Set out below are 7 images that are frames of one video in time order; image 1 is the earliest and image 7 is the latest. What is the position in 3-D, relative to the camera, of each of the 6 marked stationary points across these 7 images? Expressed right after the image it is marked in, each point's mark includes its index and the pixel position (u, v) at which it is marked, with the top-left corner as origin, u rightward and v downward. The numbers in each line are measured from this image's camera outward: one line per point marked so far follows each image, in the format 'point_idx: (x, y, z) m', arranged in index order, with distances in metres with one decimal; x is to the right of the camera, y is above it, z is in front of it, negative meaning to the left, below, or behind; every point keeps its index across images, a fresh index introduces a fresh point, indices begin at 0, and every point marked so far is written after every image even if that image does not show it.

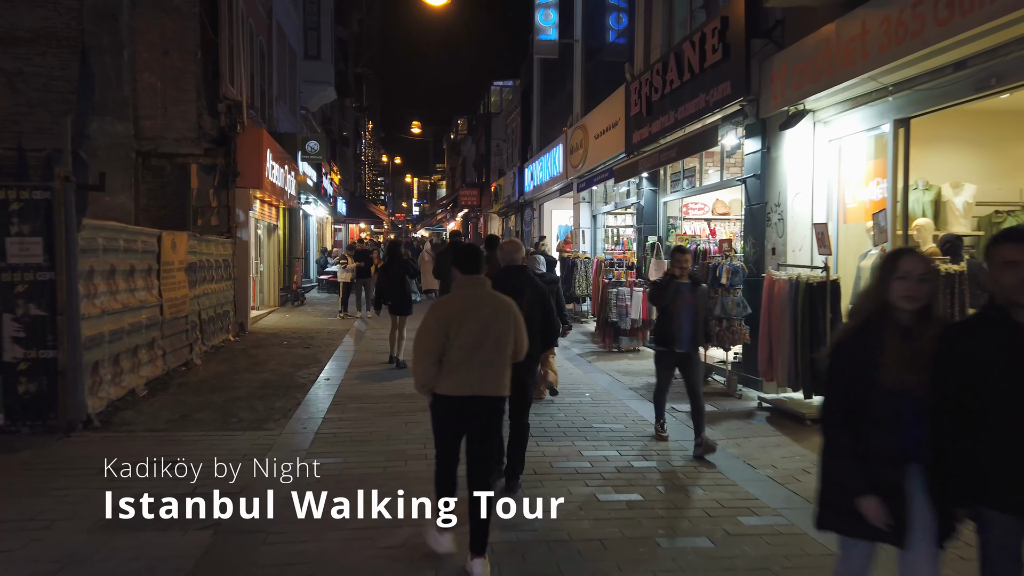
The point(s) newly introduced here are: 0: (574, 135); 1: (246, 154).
0: (+1.2, +3.0, +15.5) m
1: (-4.4, +2.2, +13.1) m
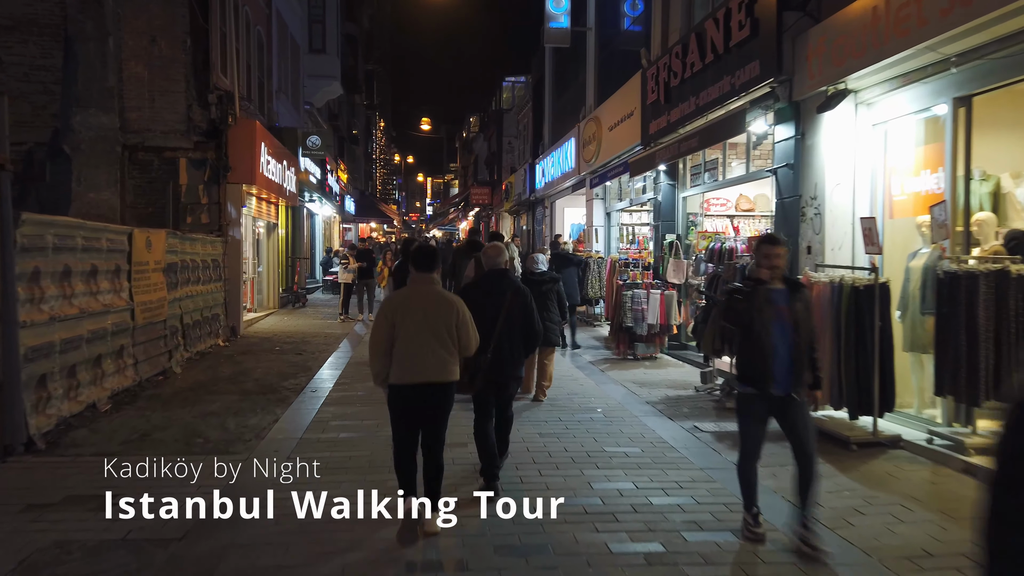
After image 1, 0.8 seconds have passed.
0: (+1.4, +3.0, +14.7) m
1: (-4.3, +2.2, +12.4) m
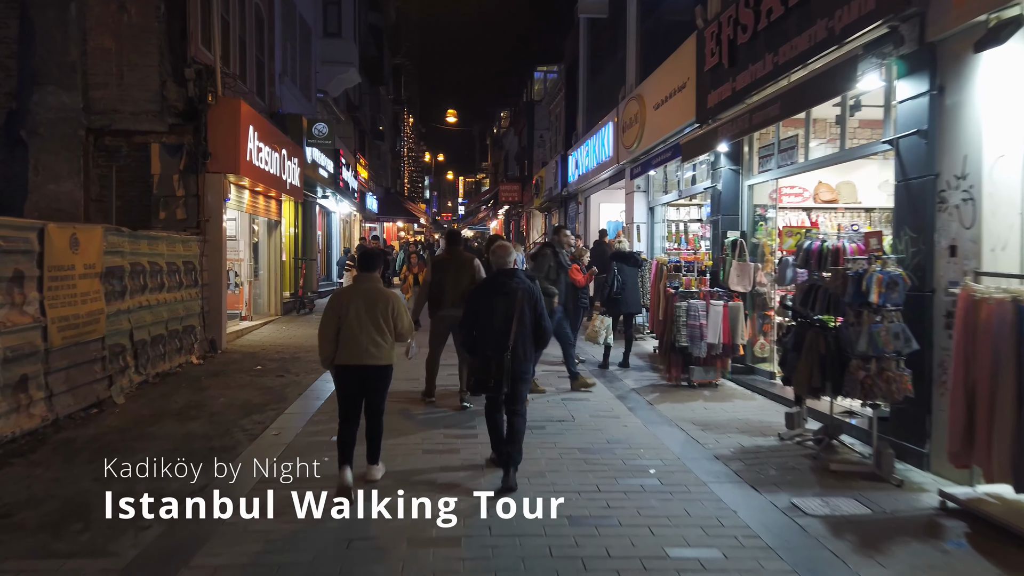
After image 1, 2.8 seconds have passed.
0: (+1.9, +2.9, +12.7) m
1: (-3.9, +2.1, +10.6) m
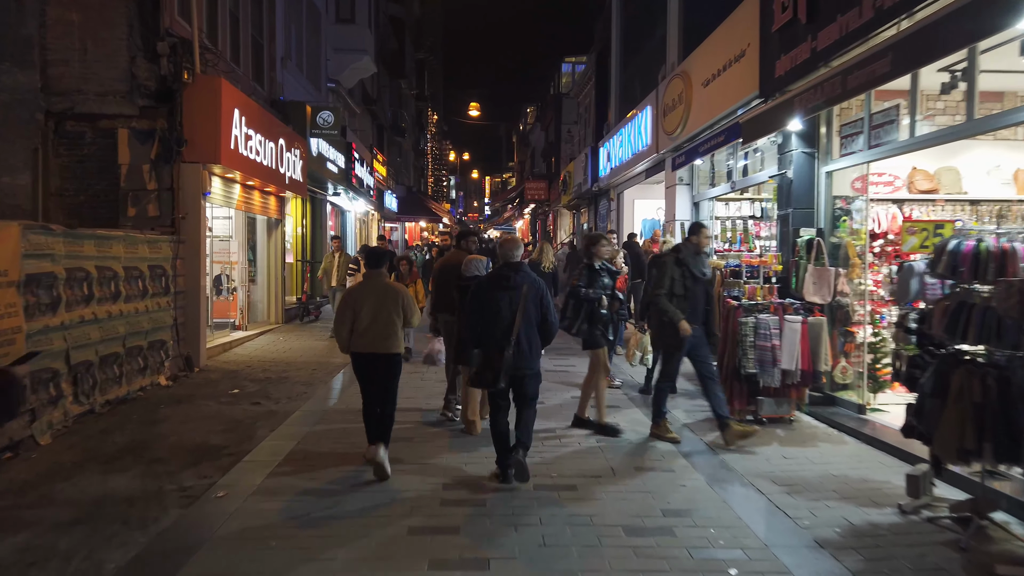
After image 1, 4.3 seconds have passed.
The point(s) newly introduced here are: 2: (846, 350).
0: (+2.2, +2.8, +11.0) m
1: (-3.6, +2.0, +9.2) m
2: (+2.9, -0.5, +6.8) m
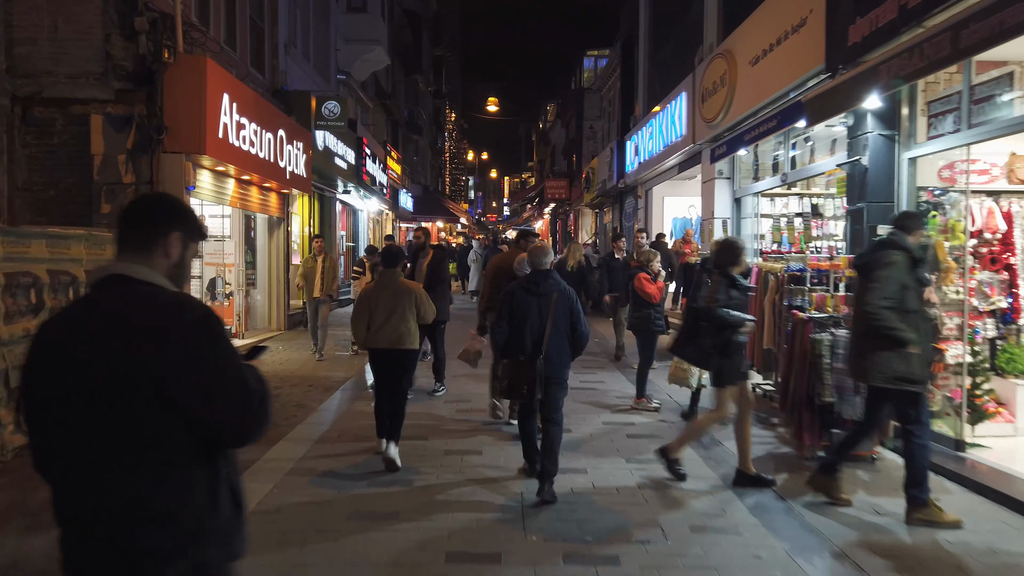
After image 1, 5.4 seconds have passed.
0: (+2.5, +2.7, +9.9) m
1: (-3.4, +2.0, +8.2) m
2: (+3.1, -0.6, +5.7) m
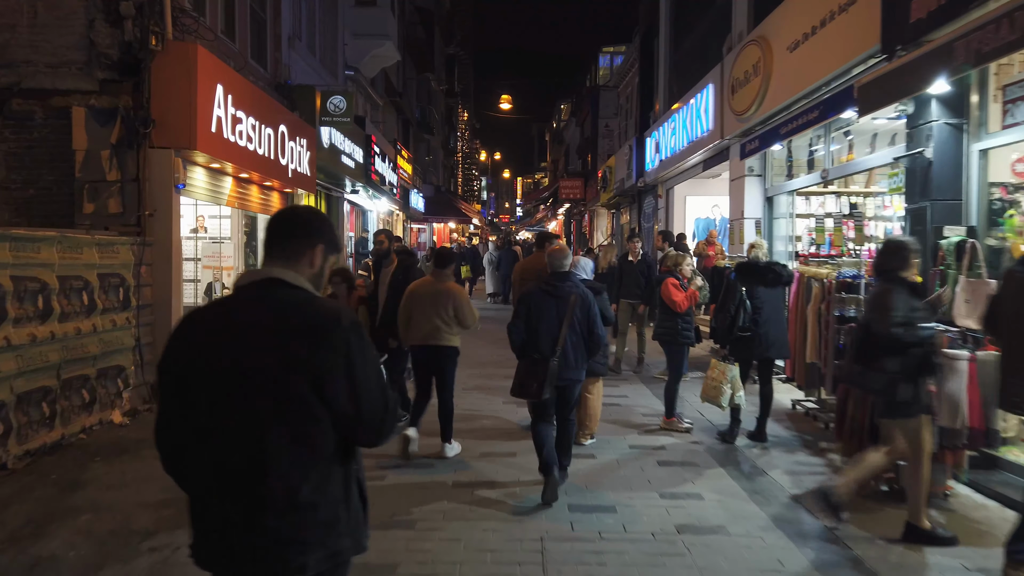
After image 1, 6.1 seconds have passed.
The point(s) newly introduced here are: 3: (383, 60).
0: (+2.7, +2.6, +9.2) m
1: (-3.3, +1.9, +7.6) m
2: (+3.2, -0.7, +4.9) m
3: (-3.0, +5.4, +18.5) m
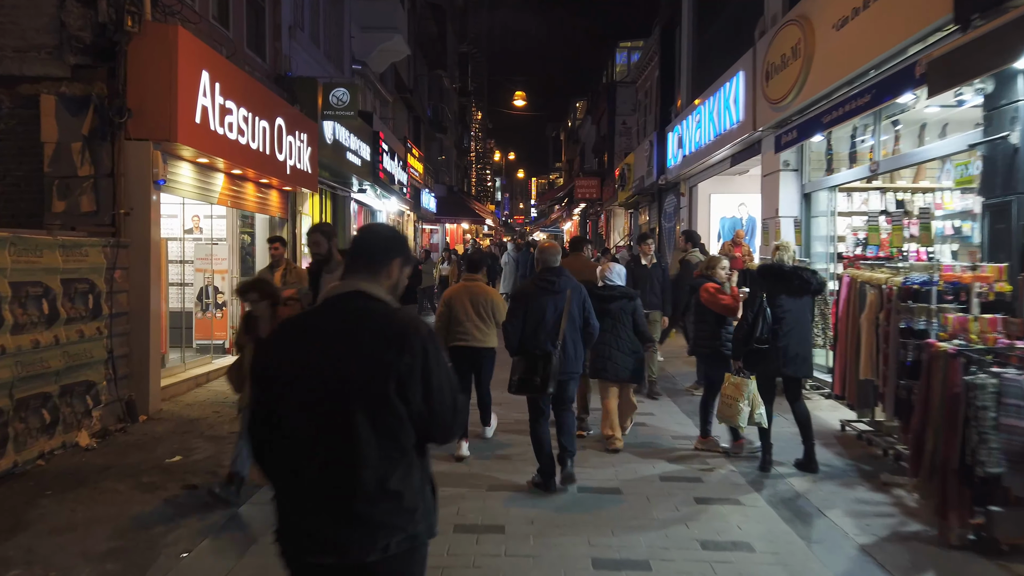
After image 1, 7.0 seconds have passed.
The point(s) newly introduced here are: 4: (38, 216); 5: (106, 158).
0: (+2.8, +2.6, +8.4) m
1: (-3.2, +1.9, +6.9) m
2: (+3.2, -0.7, +4.1) m
3: (-2.7, +5.3, +17.8) m
4: (-4.1, +0.6, +6.8) m
5: (-3.5, +1.1, +6.9) m
